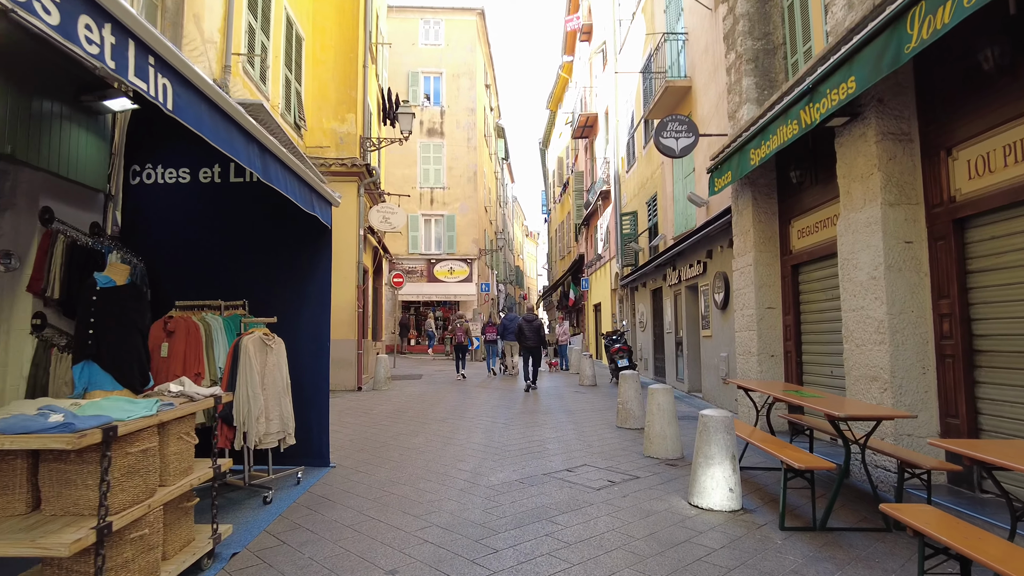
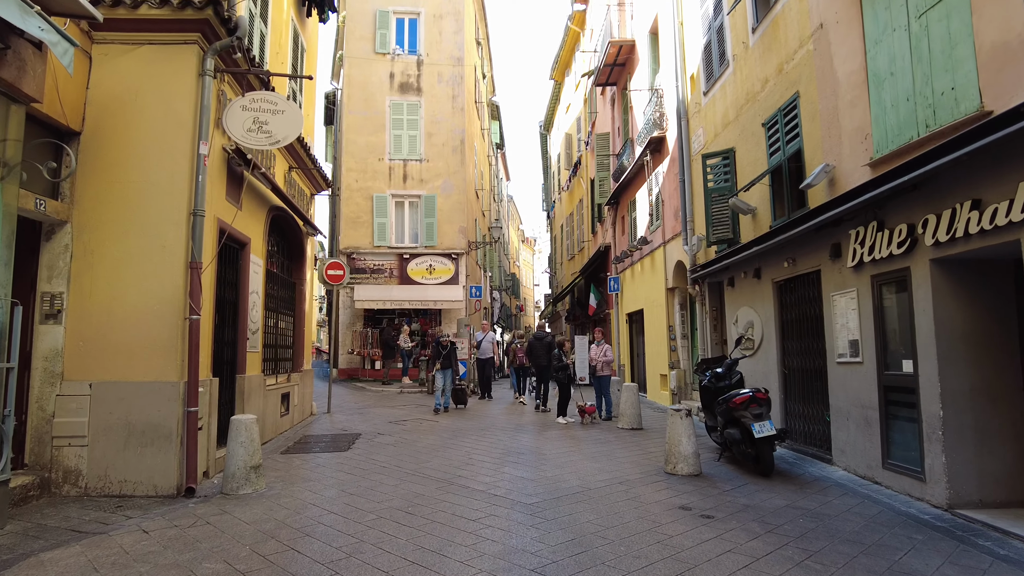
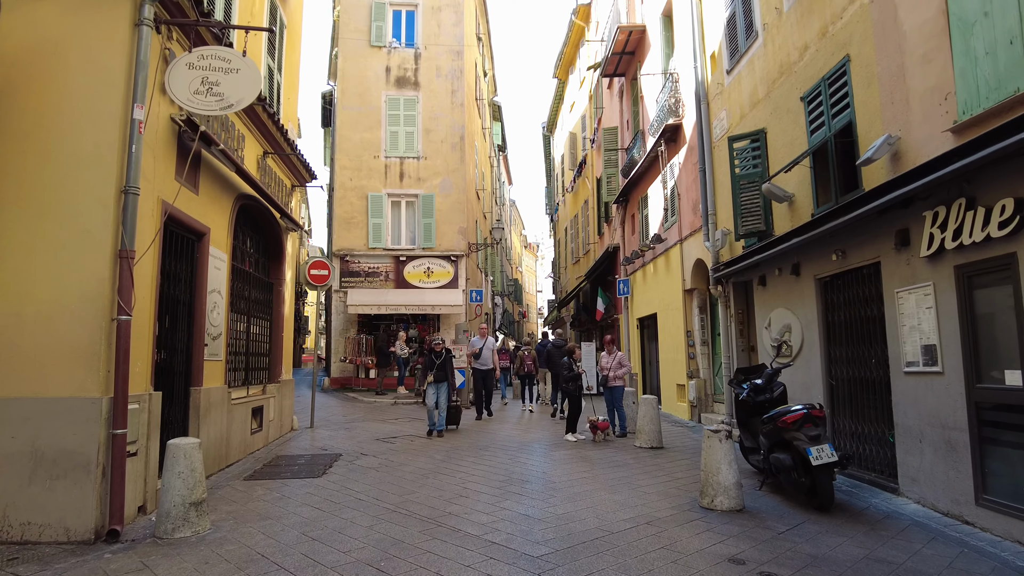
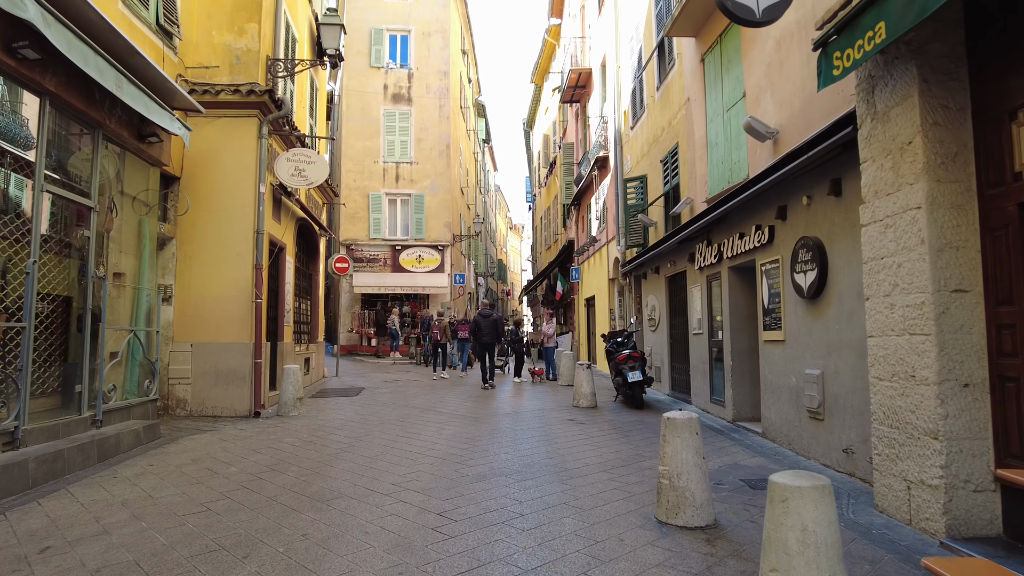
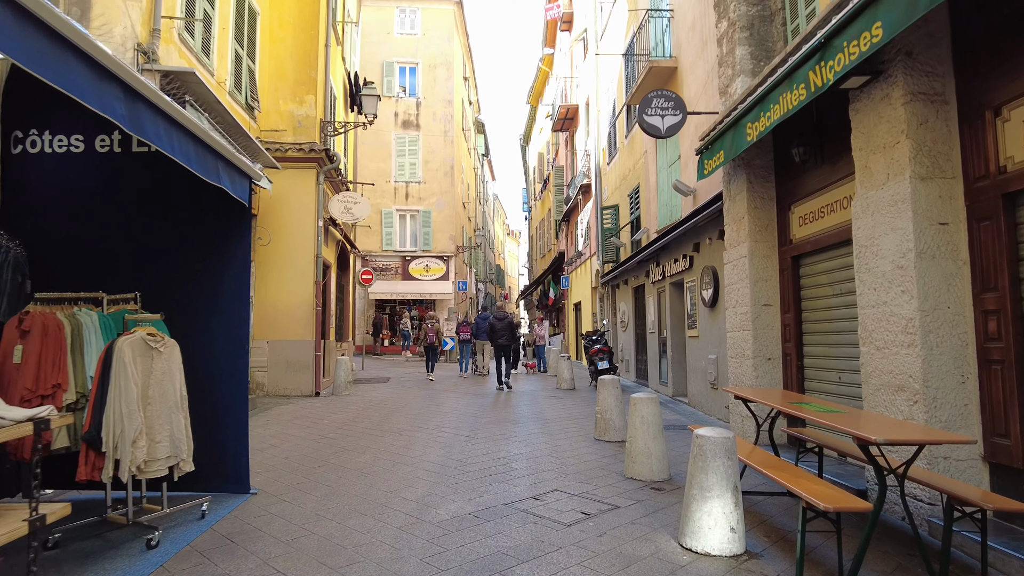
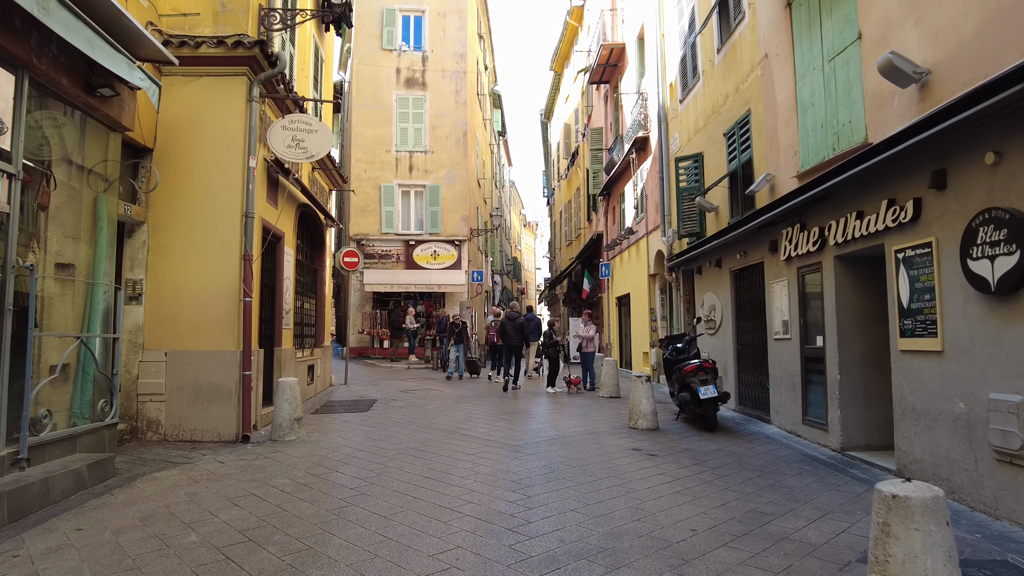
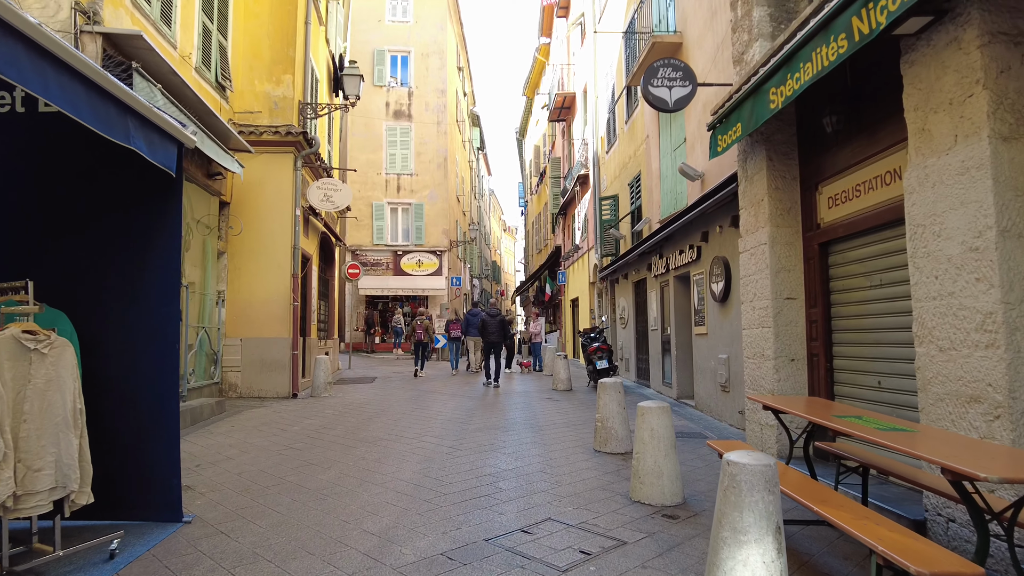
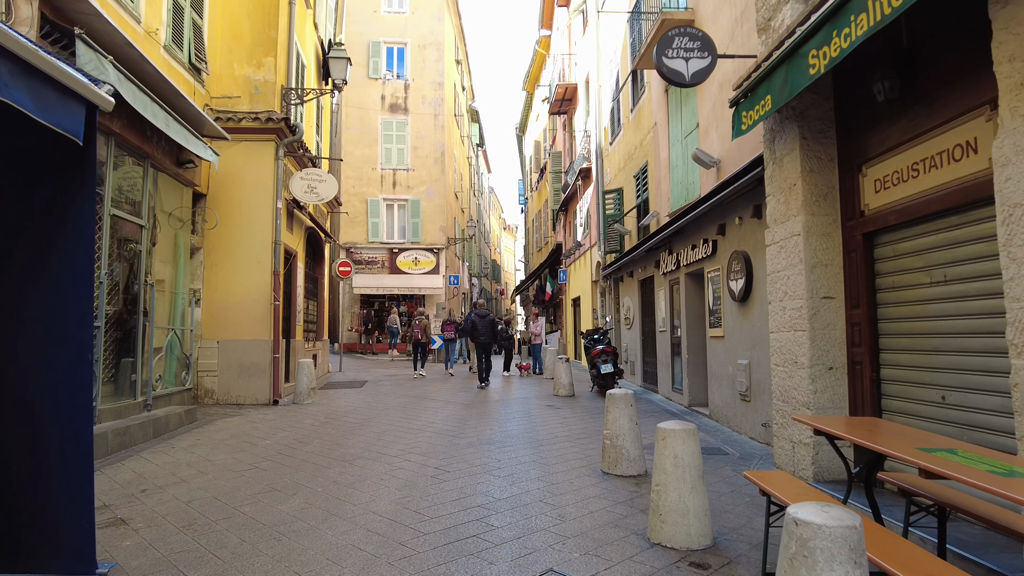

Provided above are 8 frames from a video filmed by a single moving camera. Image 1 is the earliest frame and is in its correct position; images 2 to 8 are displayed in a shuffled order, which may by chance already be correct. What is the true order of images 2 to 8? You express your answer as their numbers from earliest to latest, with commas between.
5, 7, 8, 4, 6, 2, 3
